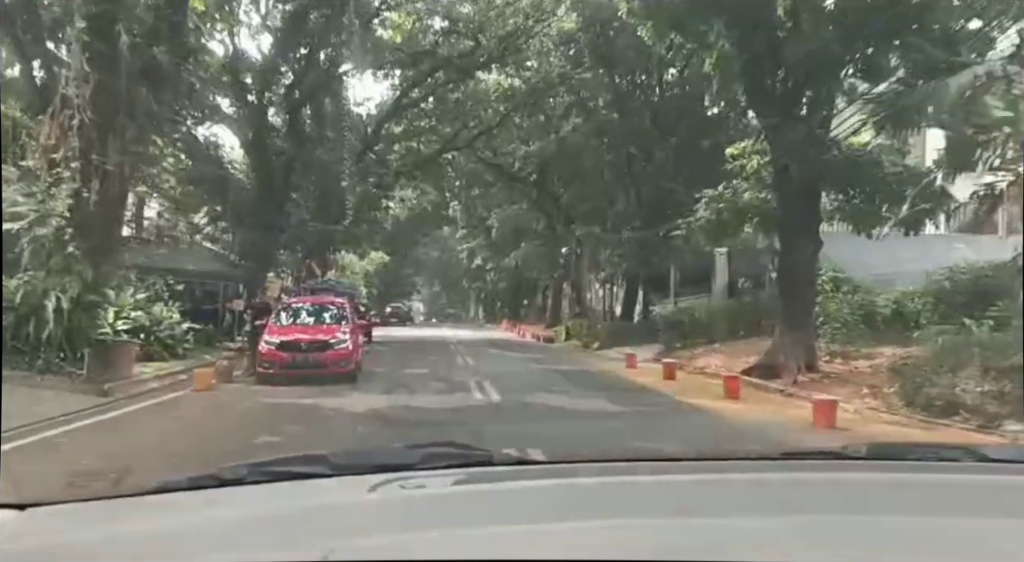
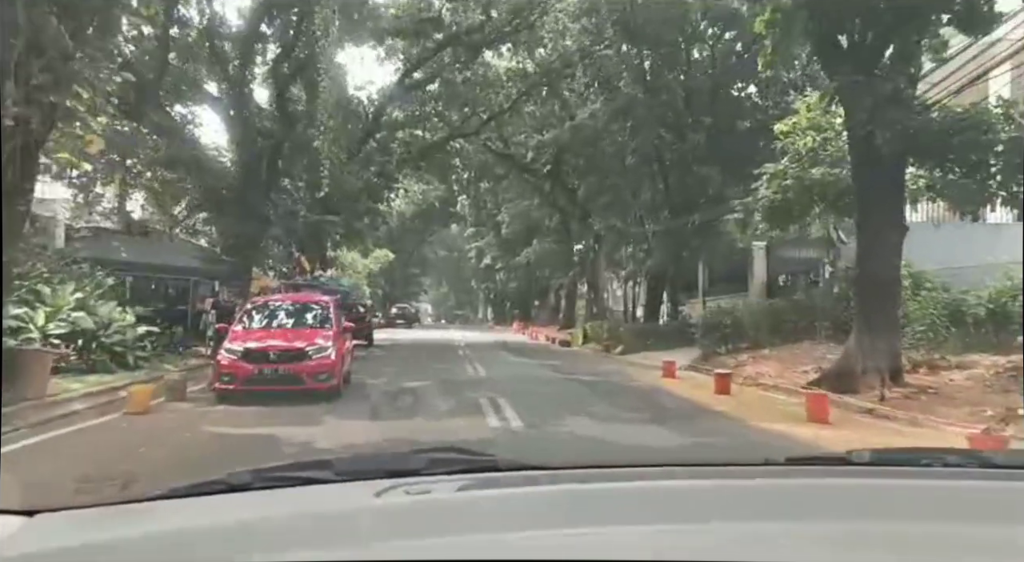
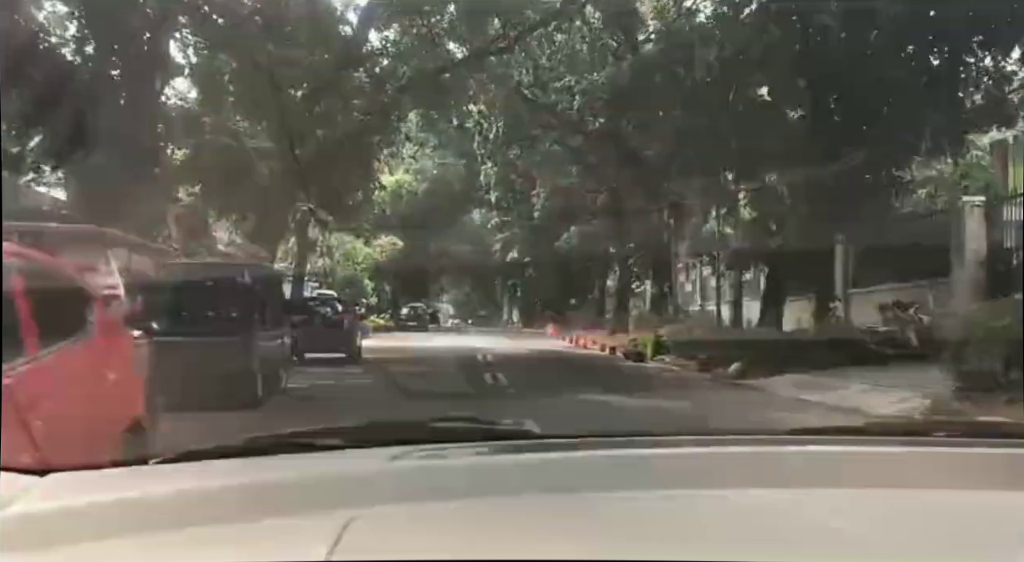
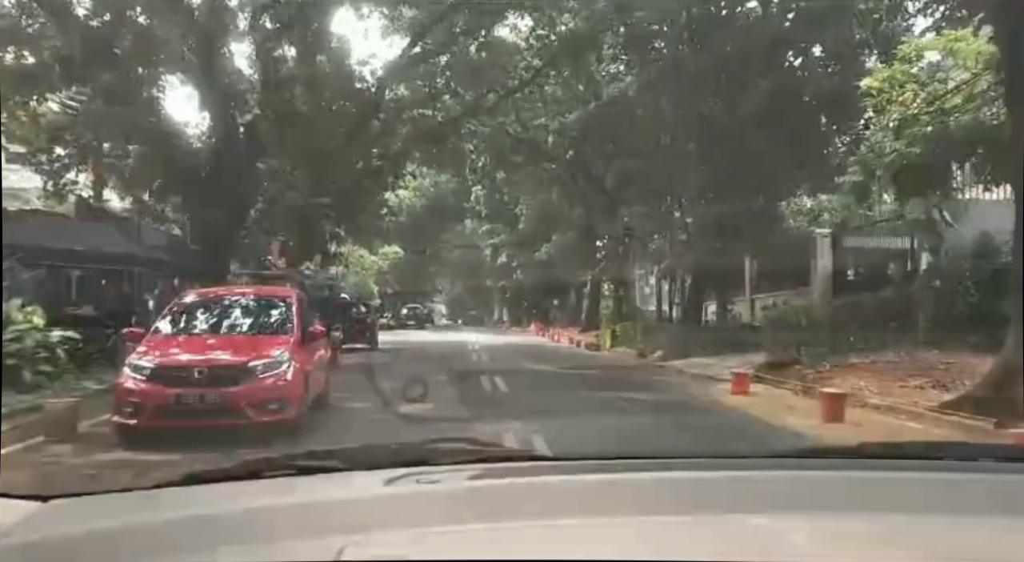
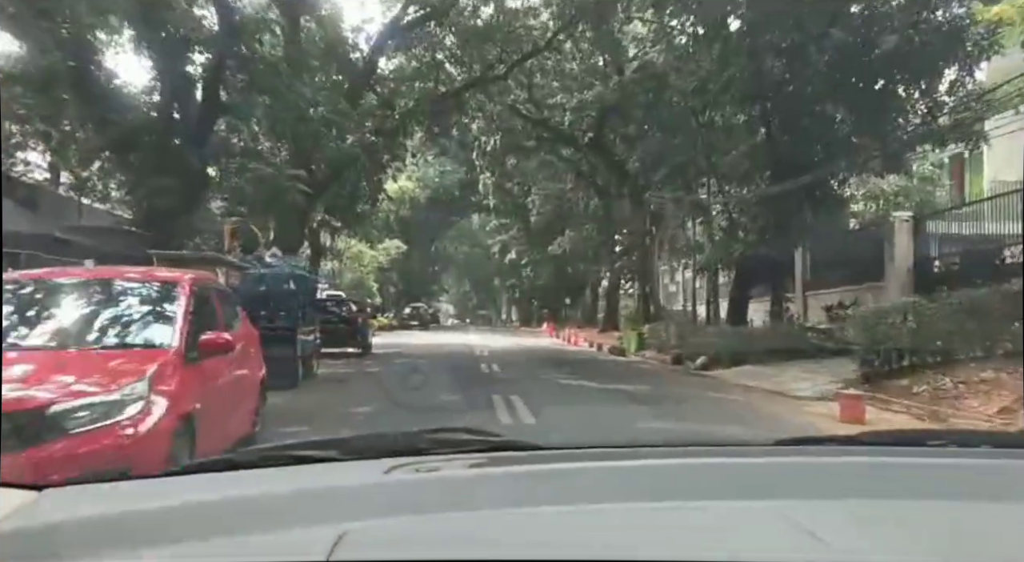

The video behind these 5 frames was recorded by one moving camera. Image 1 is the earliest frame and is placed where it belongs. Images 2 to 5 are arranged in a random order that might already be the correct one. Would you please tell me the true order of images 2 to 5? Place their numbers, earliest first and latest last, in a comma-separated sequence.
2, 4, 5, 3
